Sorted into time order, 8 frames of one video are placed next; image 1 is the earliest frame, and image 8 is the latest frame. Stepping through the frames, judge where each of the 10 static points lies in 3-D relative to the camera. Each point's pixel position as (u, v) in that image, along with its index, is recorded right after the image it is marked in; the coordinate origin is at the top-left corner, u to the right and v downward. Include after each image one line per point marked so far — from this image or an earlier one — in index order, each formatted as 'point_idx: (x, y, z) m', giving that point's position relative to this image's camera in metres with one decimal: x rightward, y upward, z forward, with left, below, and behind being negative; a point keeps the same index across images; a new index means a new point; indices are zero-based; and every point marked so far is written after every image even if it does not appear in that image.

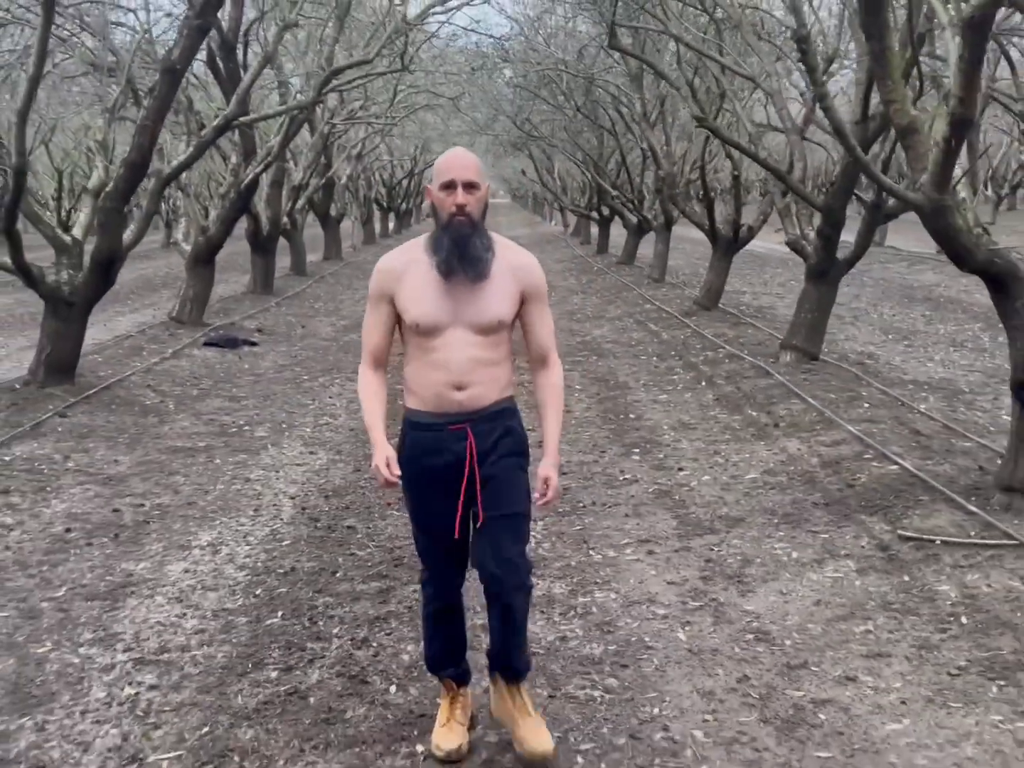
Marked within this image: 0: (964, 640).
0: (+1.7, -1.0, +4.2) m
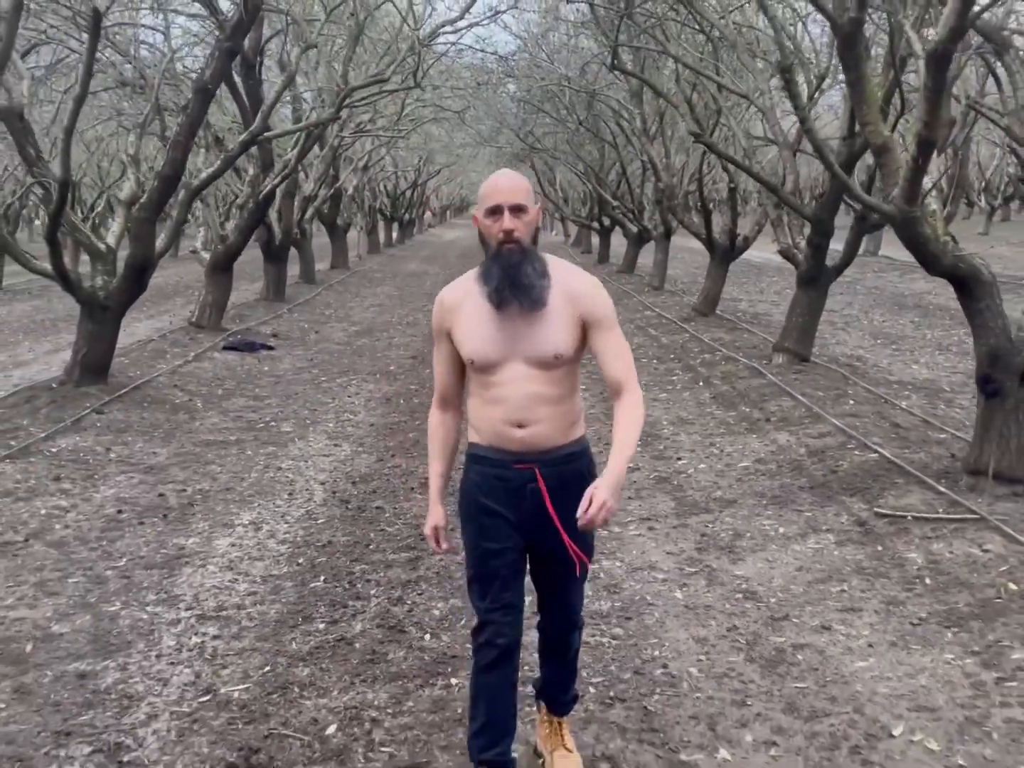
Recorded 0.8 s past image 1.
0: (+1.8, -0.9, +4.7) m
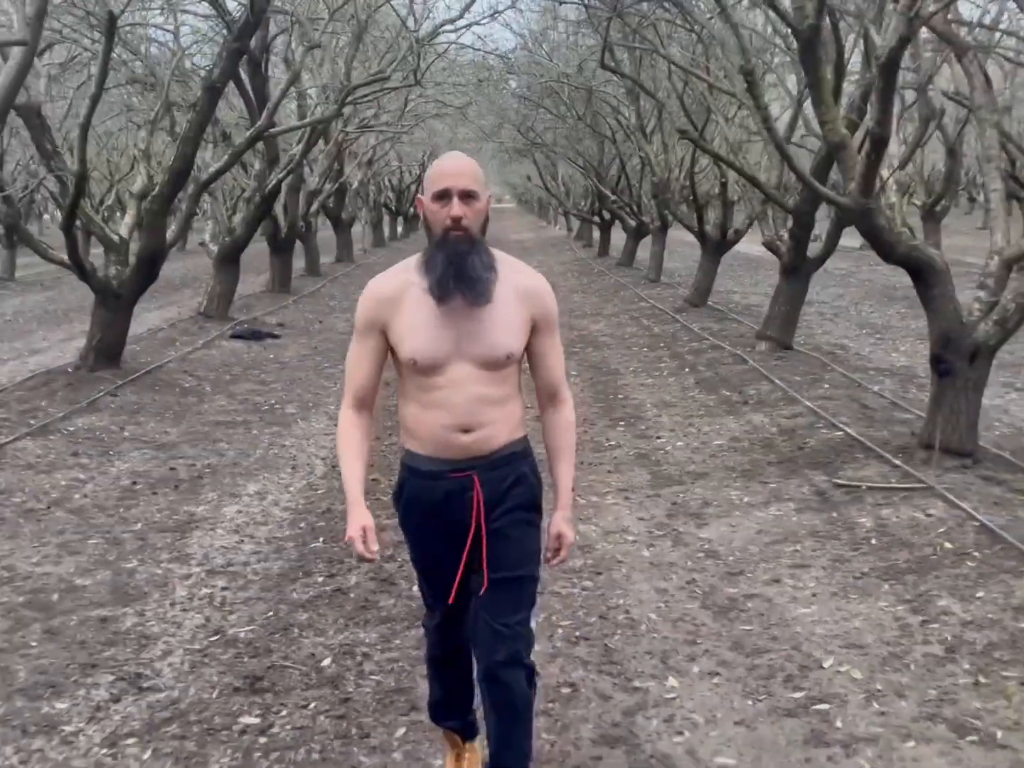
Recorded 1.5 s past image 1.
0: (+1.7, -0.8, +5.2) m
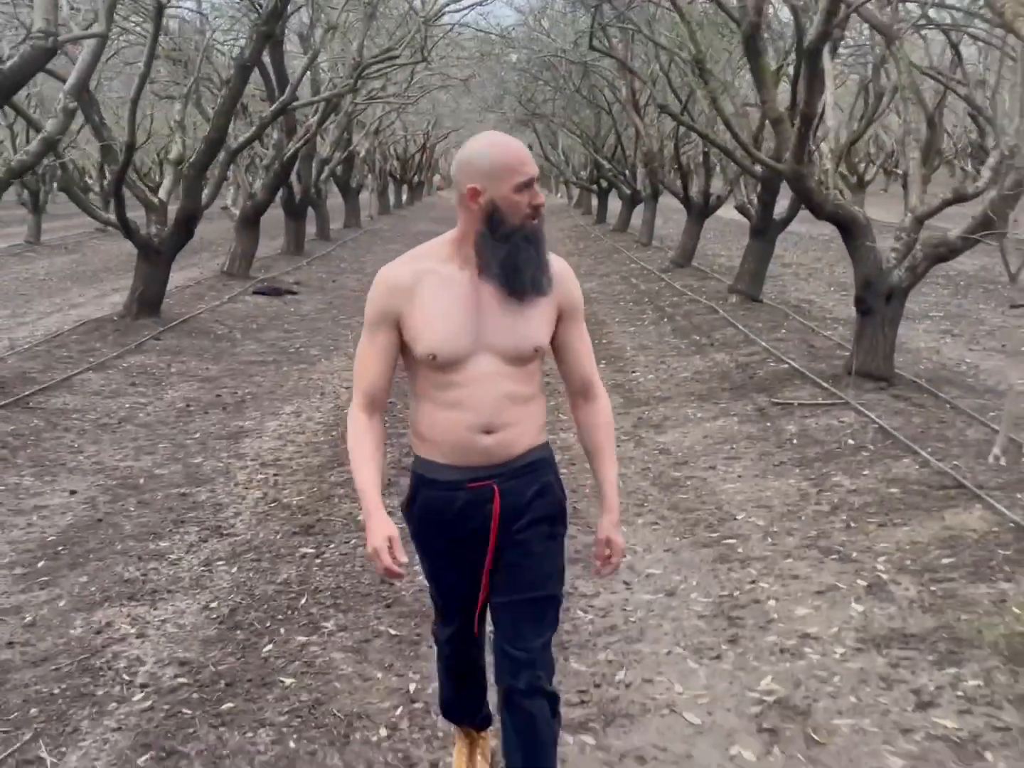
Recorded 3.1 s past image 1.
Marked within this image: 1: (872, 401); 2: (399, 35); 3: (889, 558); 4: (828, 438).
0: (+1.6, -0.4, +6.5) m
1: (+2.4, -0.1, +7.3) m
2: (-1.7, +5.2, +16.4) m
3: (+1.6, -0.7, +4.8) m
4: (+1.9, -0.3, +6.5) m
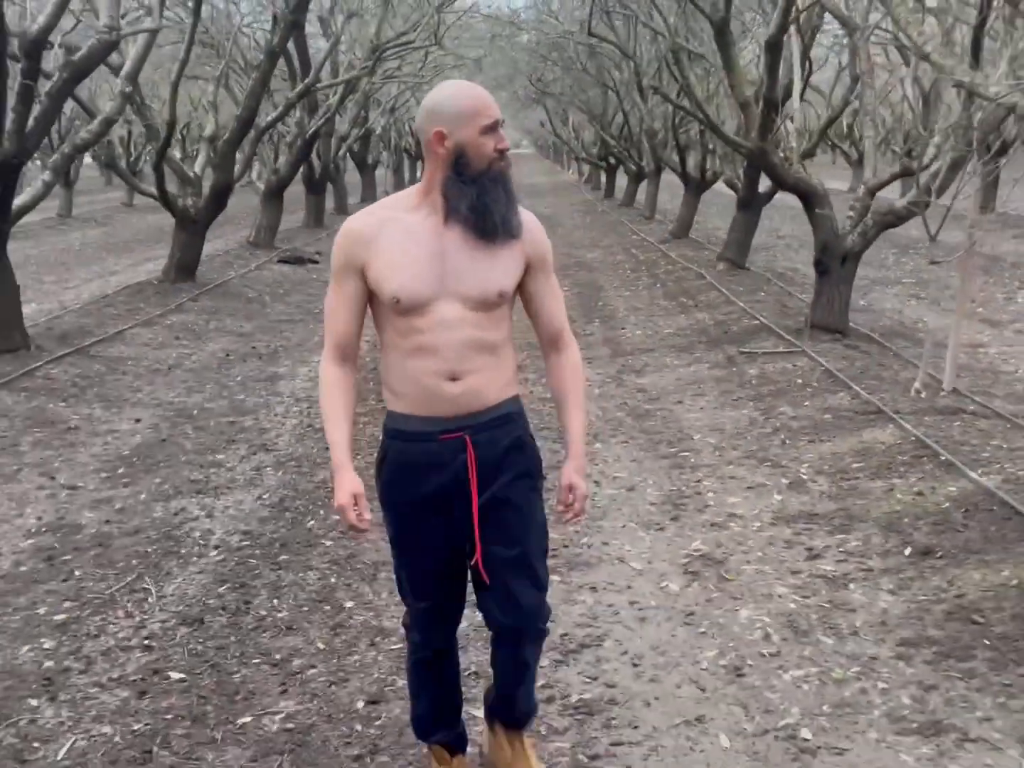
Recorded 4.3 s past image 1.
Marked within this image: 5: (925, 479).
0: (+1.6, 0.0, +7.6) m
1: (+2.4, +0.3, +8.3) m
2: (-1.5, +5.8, +17.4) m
3: (+1.6, -0.4, +5.8) m
4: (+1.9, 0.0, +7.6) m
5: (+2.0, -0.5, +5.3) m
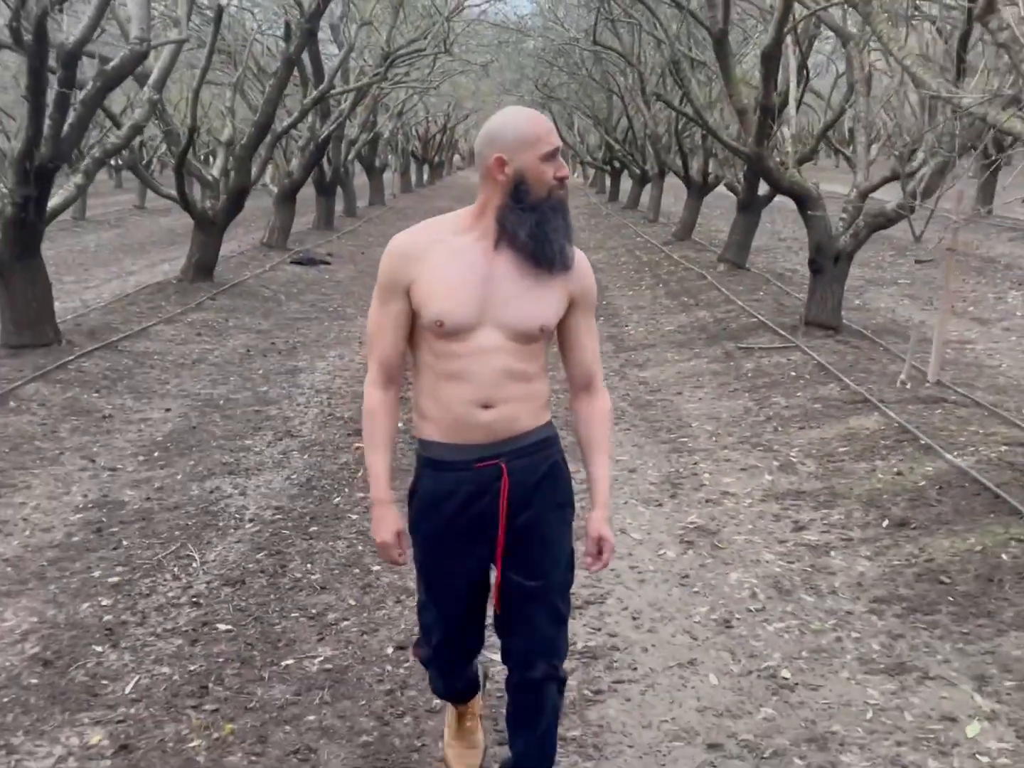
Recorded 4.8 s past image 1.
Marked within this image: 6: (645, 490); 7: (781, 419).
0: (+1.7, 0.0, +8.0) m
1: (+2.4, +0.3, +8.8) m
2: (-1.4, +5.8, +17.9) m
3: (+1.6, -0.4, +6.3) m
4: (+1.9, +0.1, +8.1) m
5: (+2.1, -0.4, +5.8) m
6: (+0.7, -0.6, +5.7) m
7: (+1.7, -0.2, +6.9) m
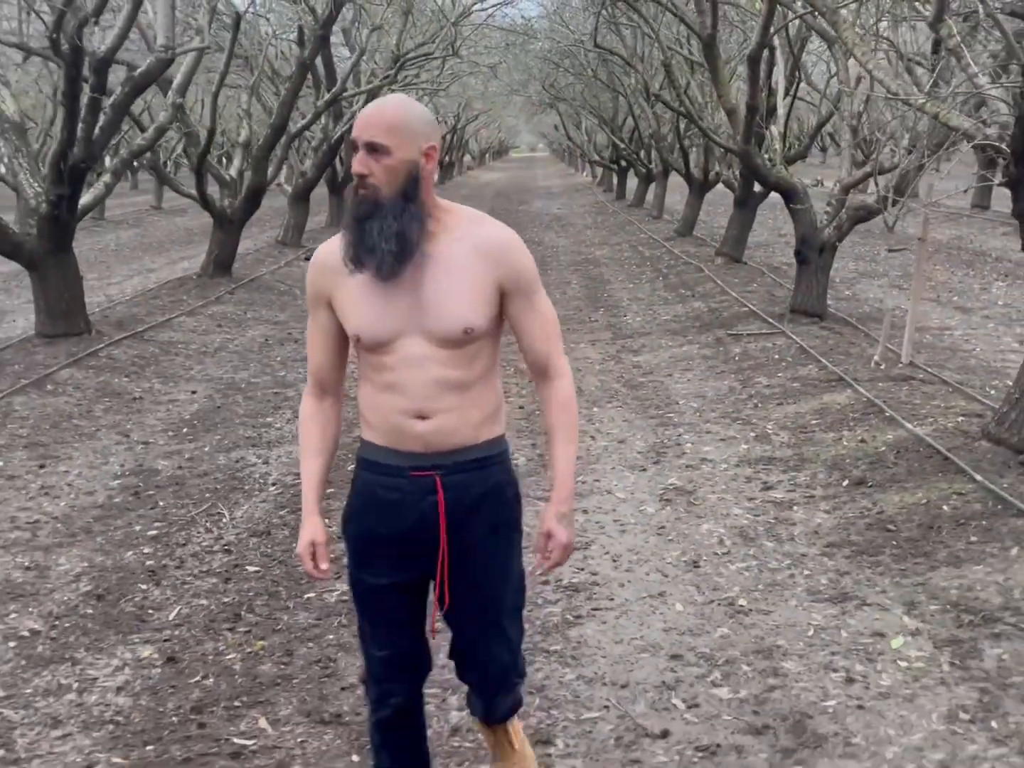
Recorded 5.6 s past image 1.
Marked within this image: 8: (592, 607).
0: (+1.7, +0.2, +8.6) m
1: (+2.5, +0.4, +9.3) m
2: (-1.3, +6.0, +18.5) m
3: (+1.6, -0.2, +6.8) m
4: (+2.0, +0.2, +8.6) m
5: (+2.1, -0.3, +6.3) m
6: (+0.7, -0.4, +6.3) m
7: (+1.7, -0.1, +7.4) m
8: (+0.3, -0.9, +4.3) m
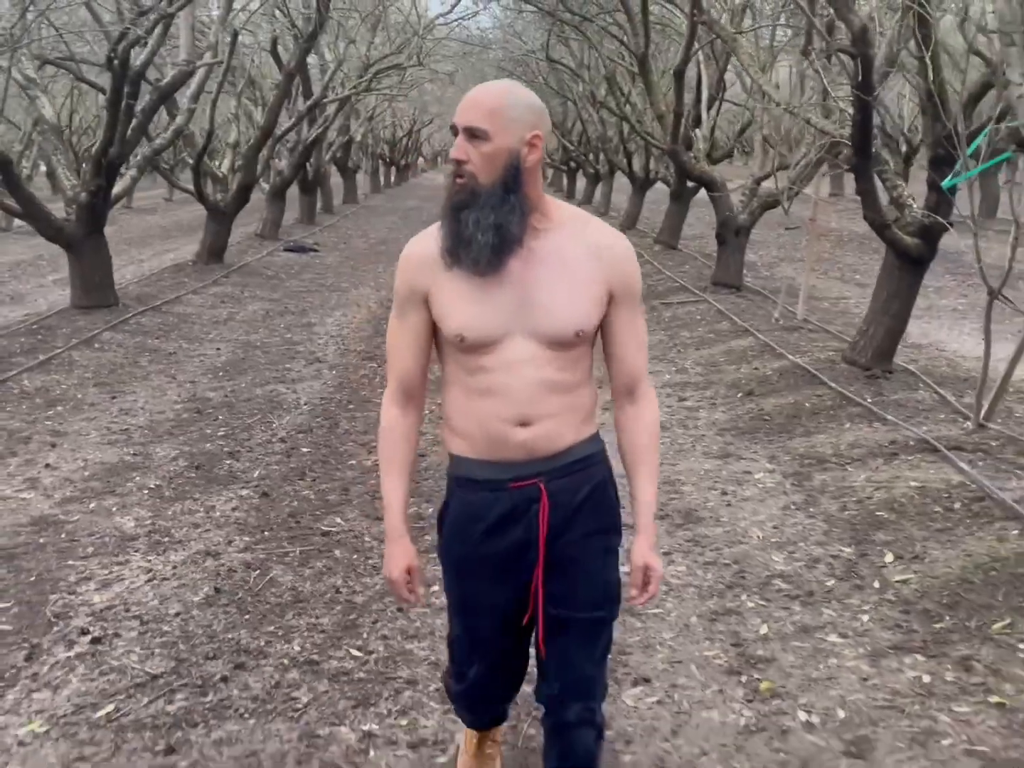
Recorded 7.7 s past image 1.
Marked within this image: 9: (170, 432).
0: (+1.4, +0.6, +10.5) m
1: (+2.2, +0.9, +11.2) m
2: (-2.1, +6.3, +20.2) m
3: (+1.4, +0.2, +8.7) m
4: (+1.7, +0.6, +10.5) m
5: (+1.9, +0.2, +8.2) m
6: (+0.5, 0.0, +8.1) m
7: (+1.5, +0.3, +9.3) m
8: (+0.2, -0.5, +6.1) m
9: (-2.2, -0.3, +7.1) m
